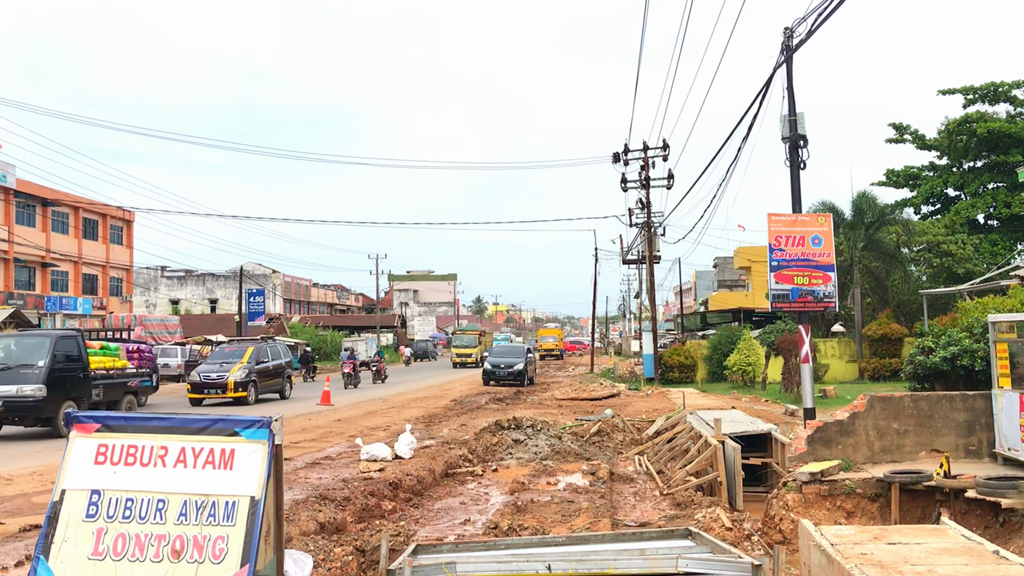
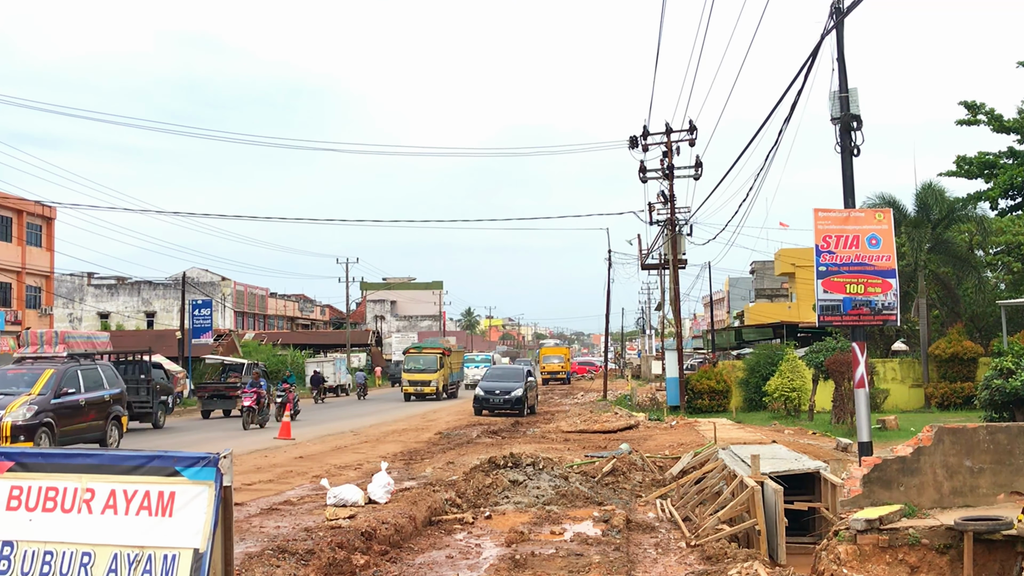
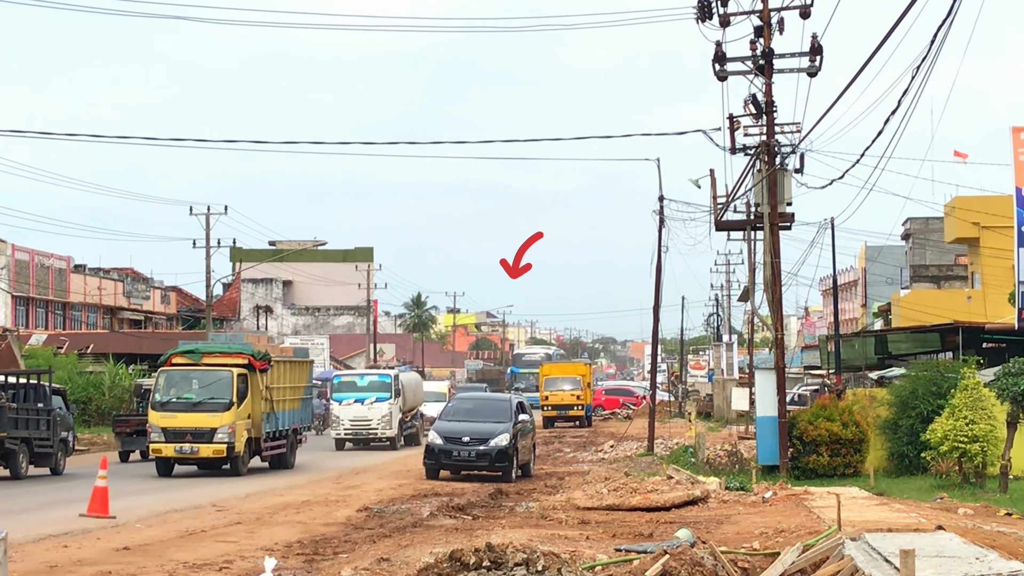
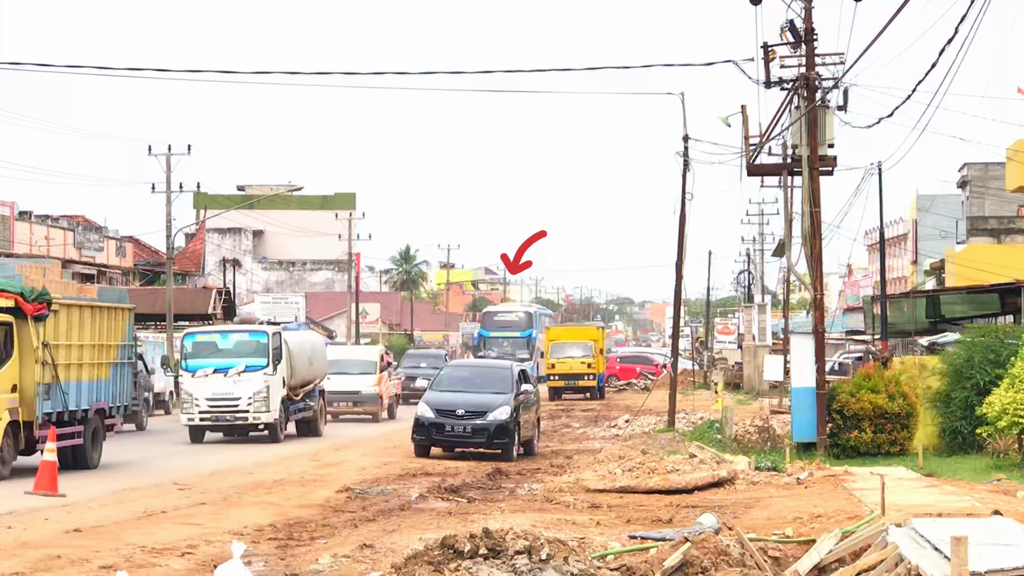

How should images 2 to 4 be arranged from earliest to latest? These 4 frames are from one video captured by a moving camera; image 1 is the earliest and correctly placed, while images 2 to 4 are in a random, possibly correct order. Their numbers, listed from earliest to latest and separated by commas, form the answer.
2, 3, 4
